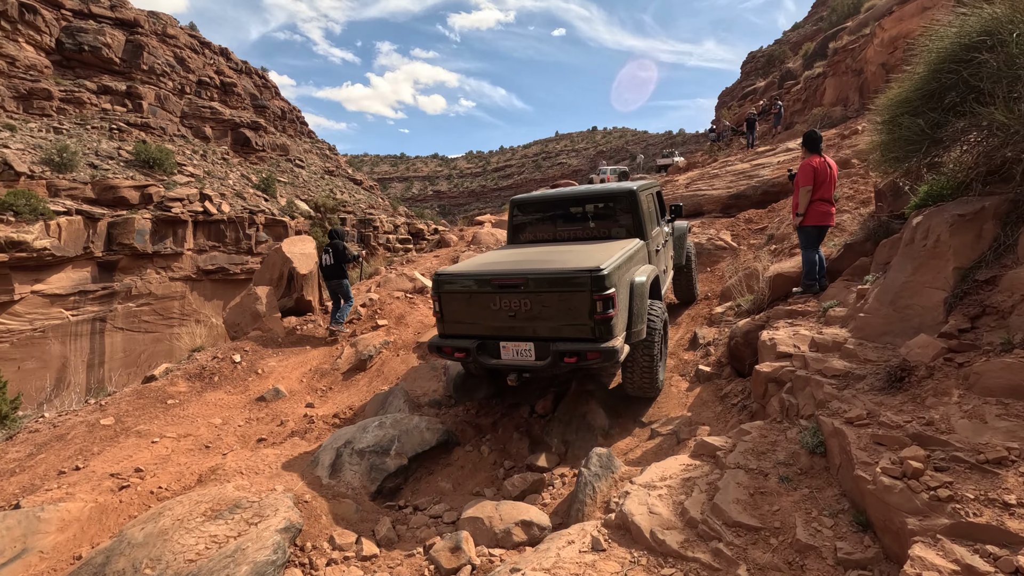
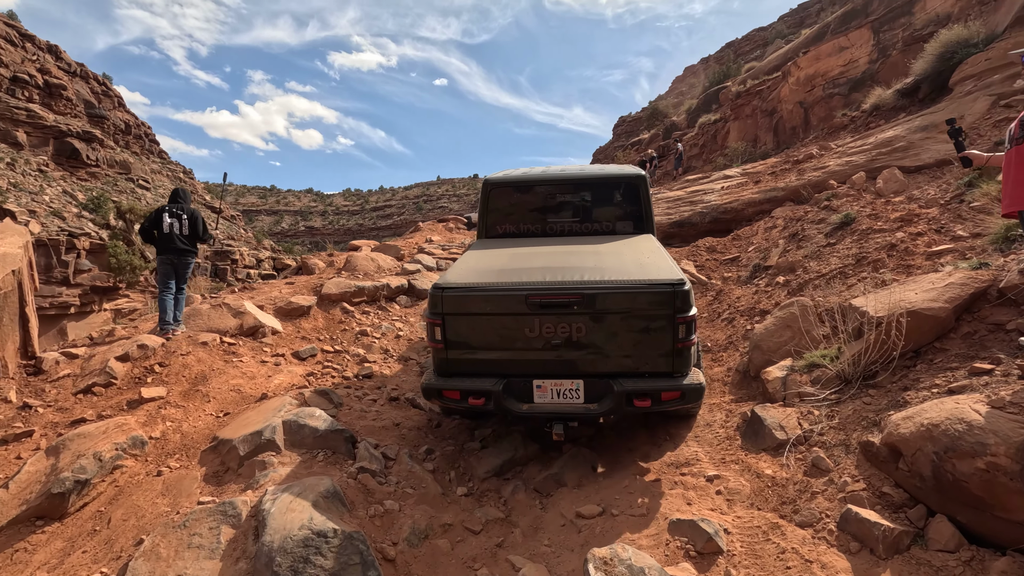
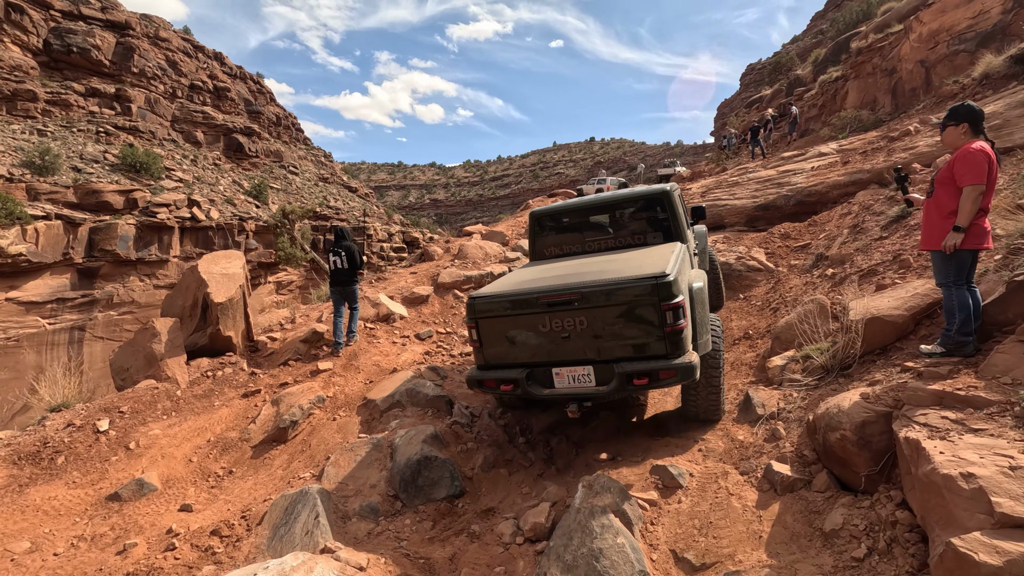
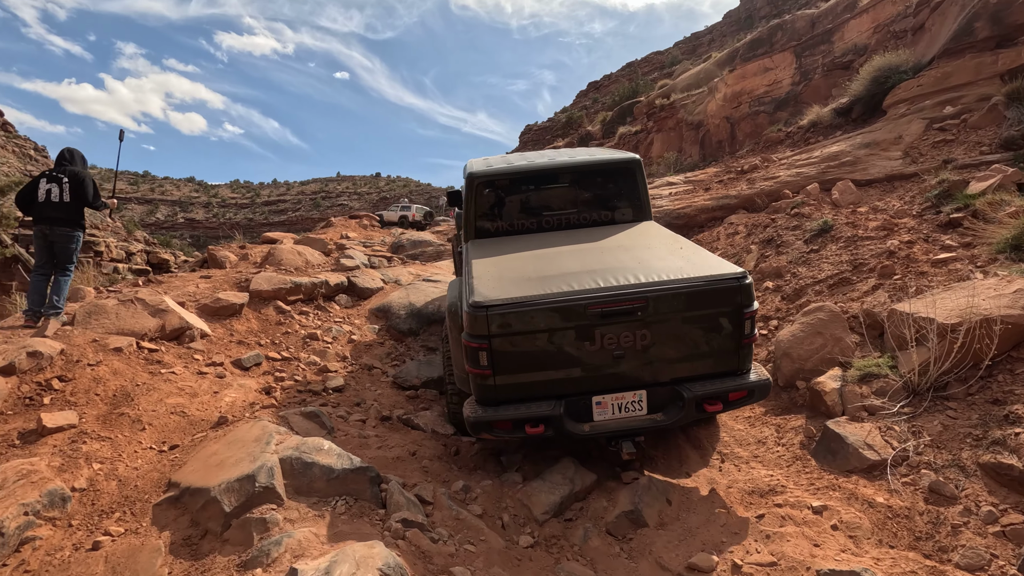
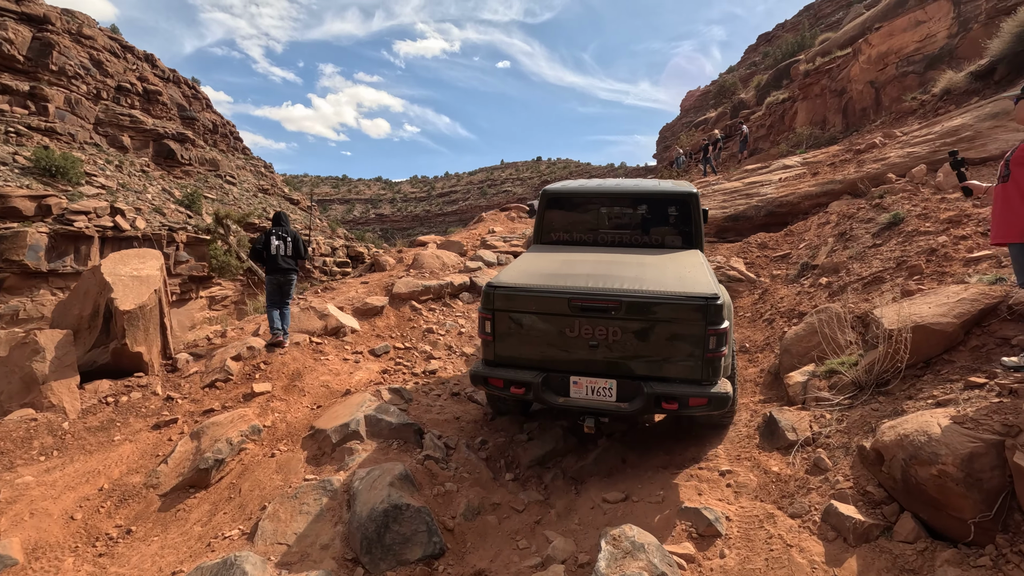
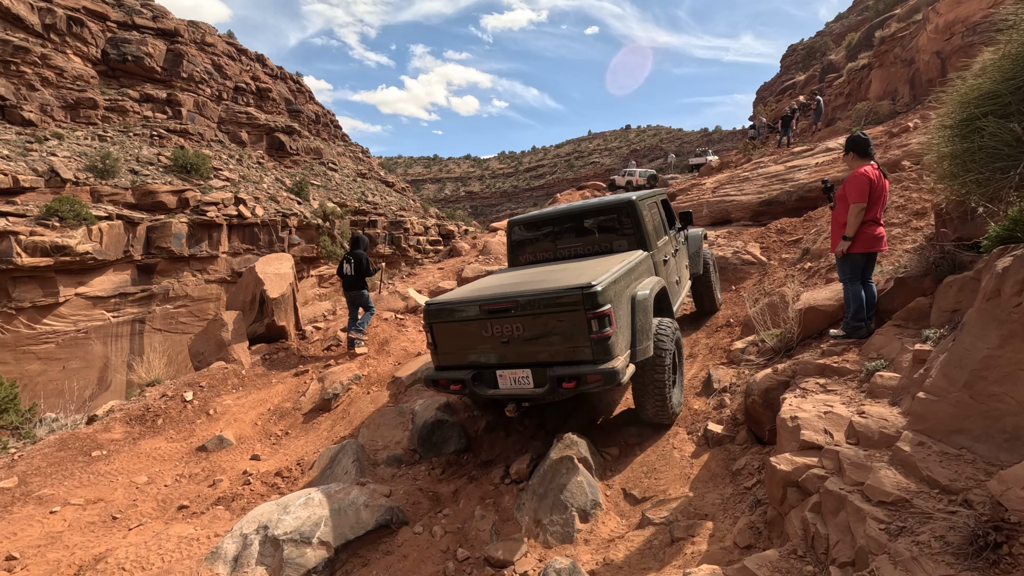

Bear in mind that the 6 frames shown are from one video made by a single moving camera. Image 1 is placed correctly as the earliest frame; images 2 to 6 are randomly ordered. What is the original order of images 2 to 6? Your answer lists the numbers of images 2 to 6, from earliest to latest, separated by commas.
6, 3, 5, 2, 4
